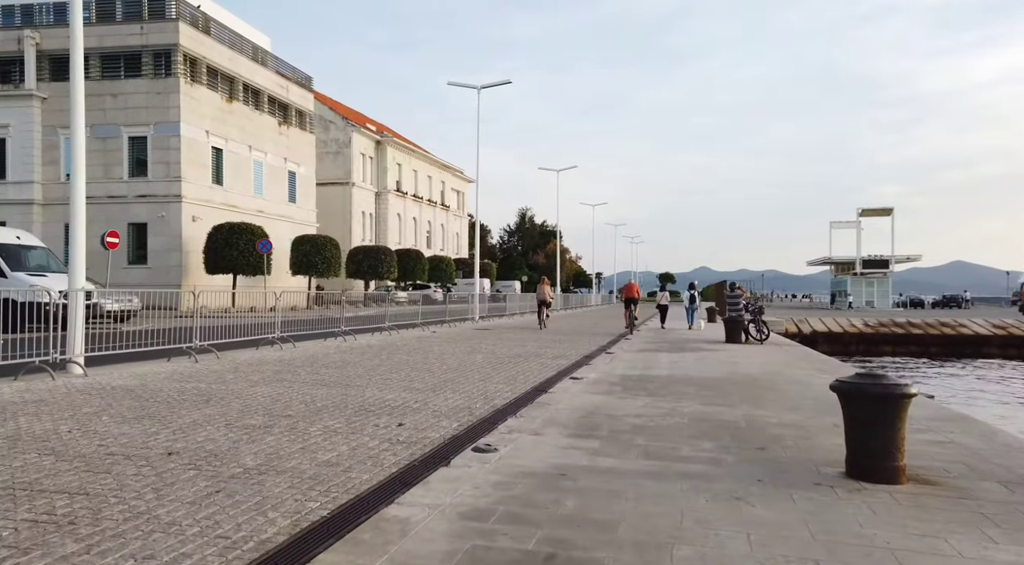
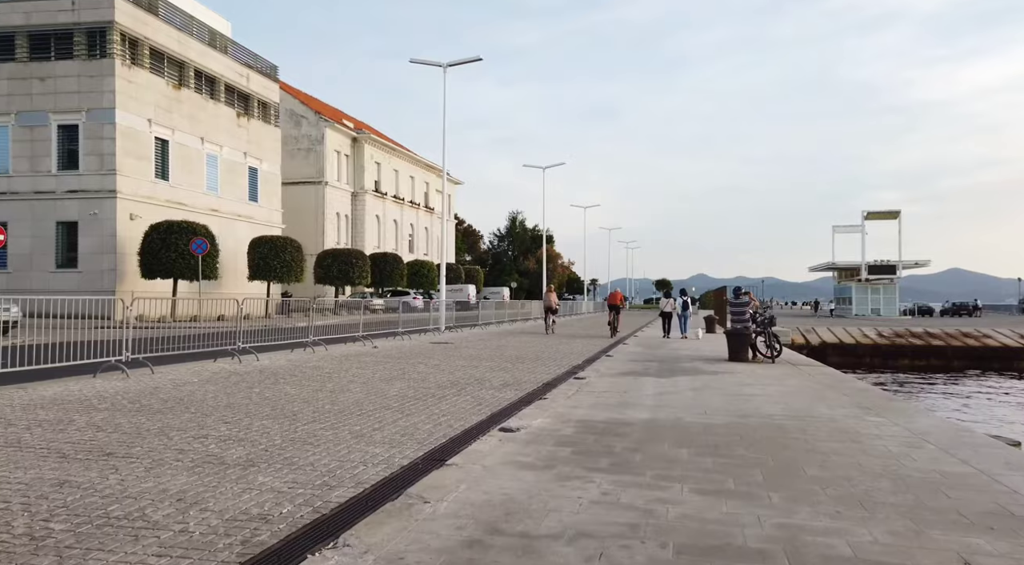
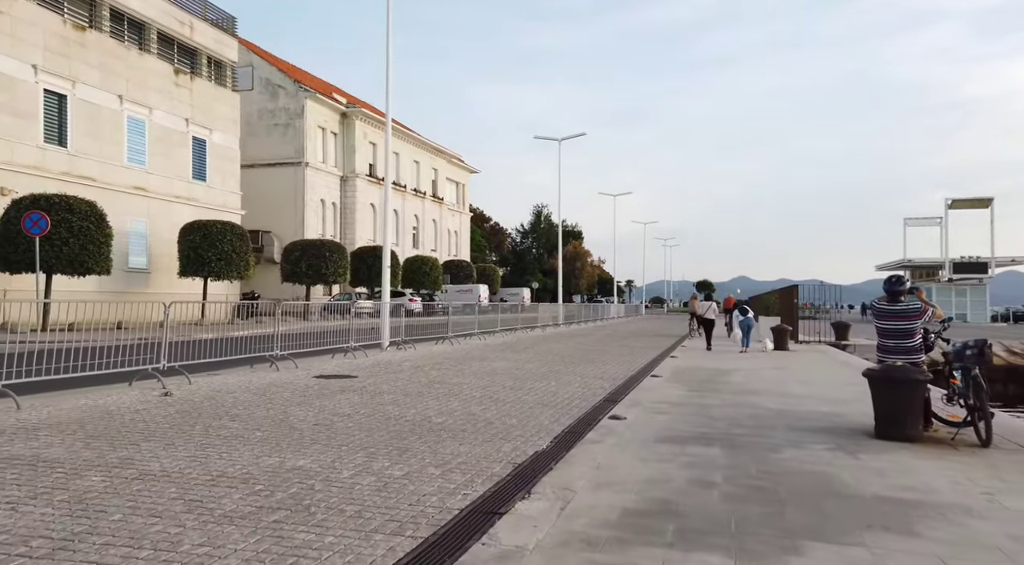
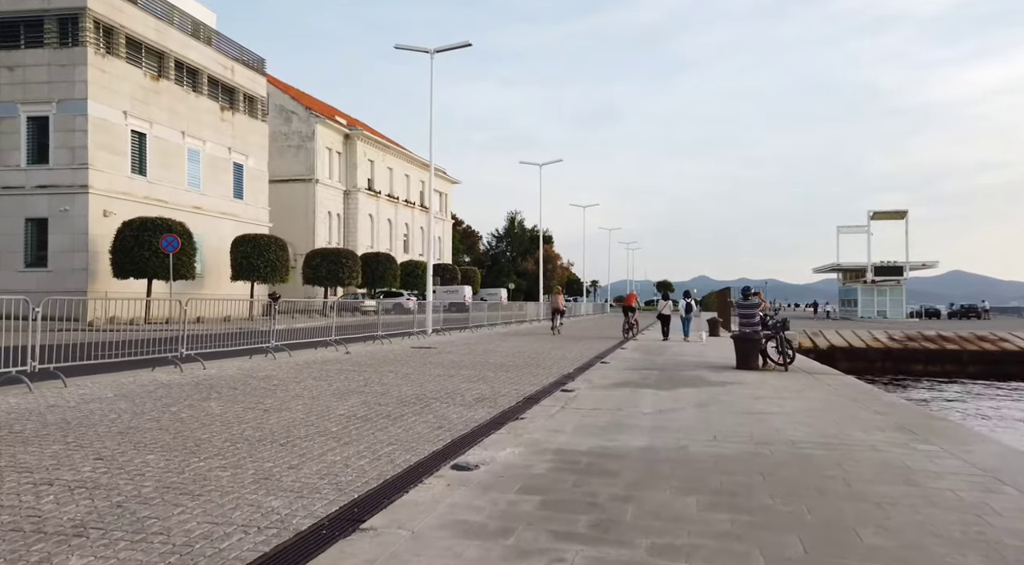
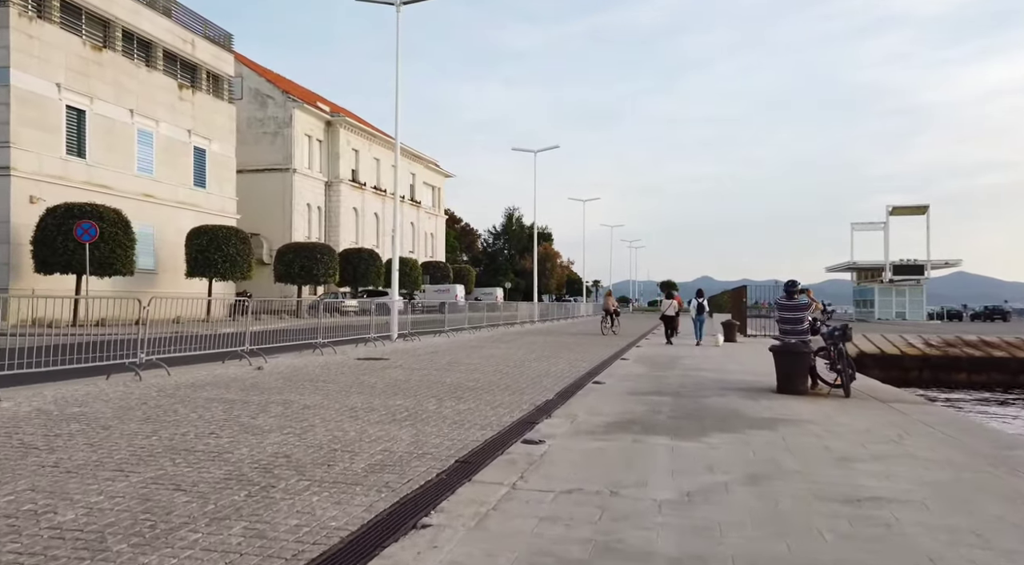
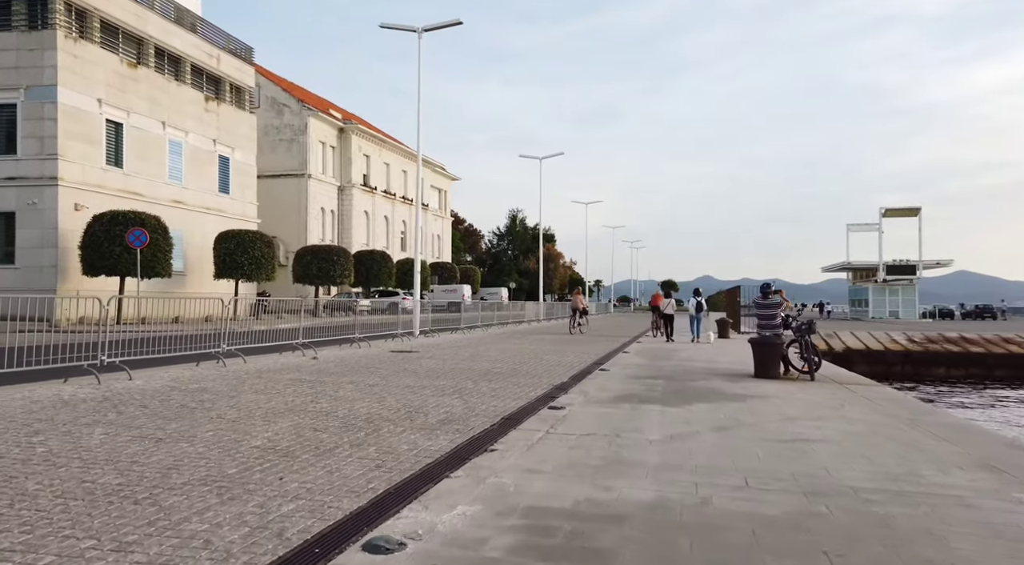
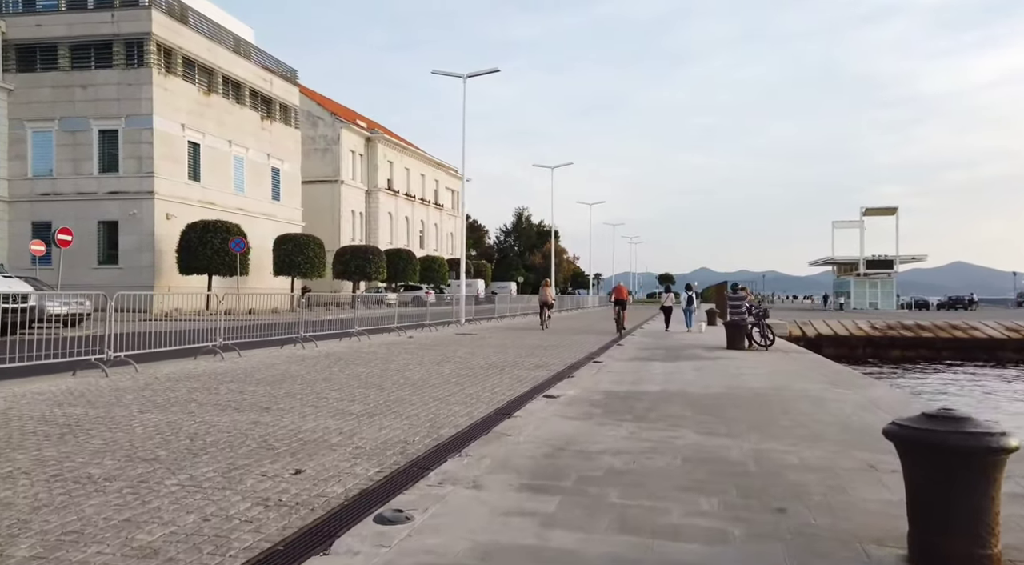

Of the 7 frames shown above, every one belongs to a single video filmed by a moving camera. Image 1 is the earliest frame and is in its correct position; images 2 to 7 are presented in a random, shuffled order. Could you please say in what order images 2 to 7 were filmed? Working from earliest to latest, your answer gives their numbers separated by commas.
7, 2, 4, 6, 5, 3
